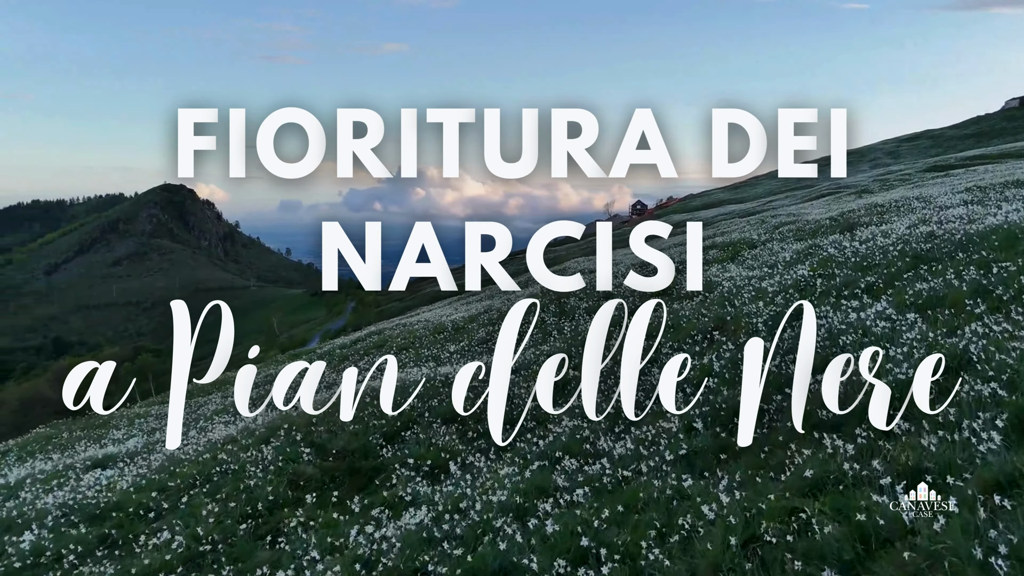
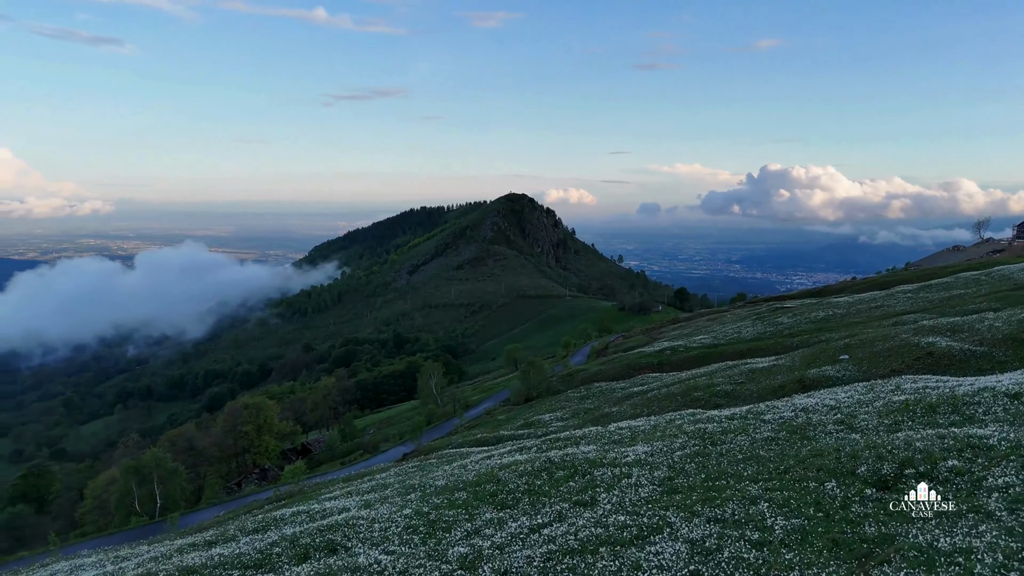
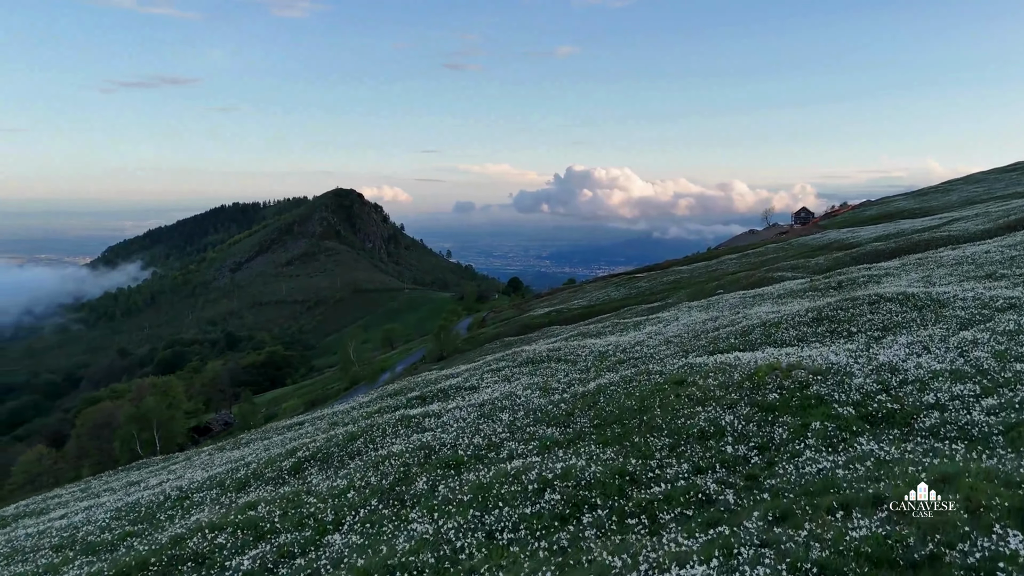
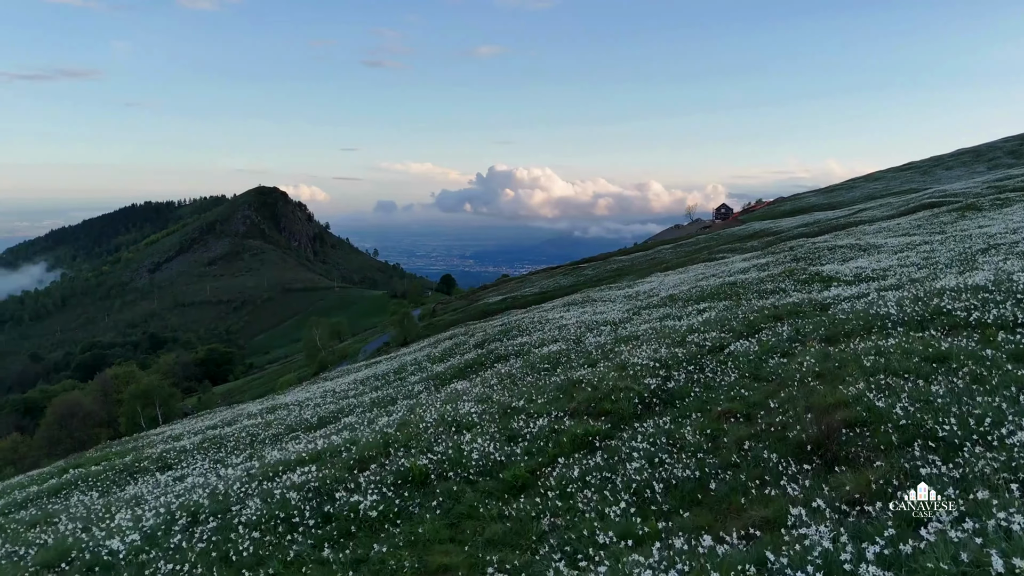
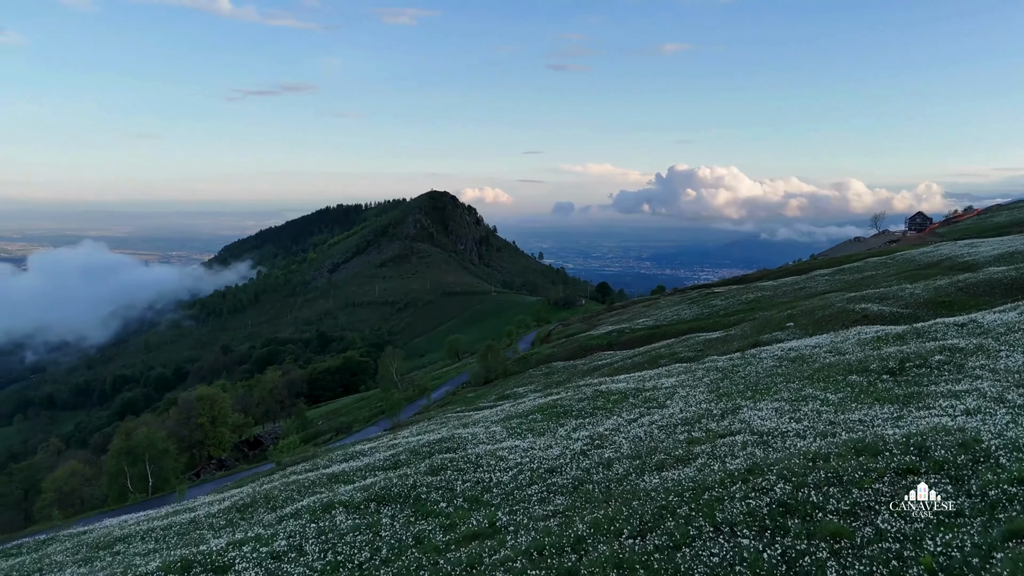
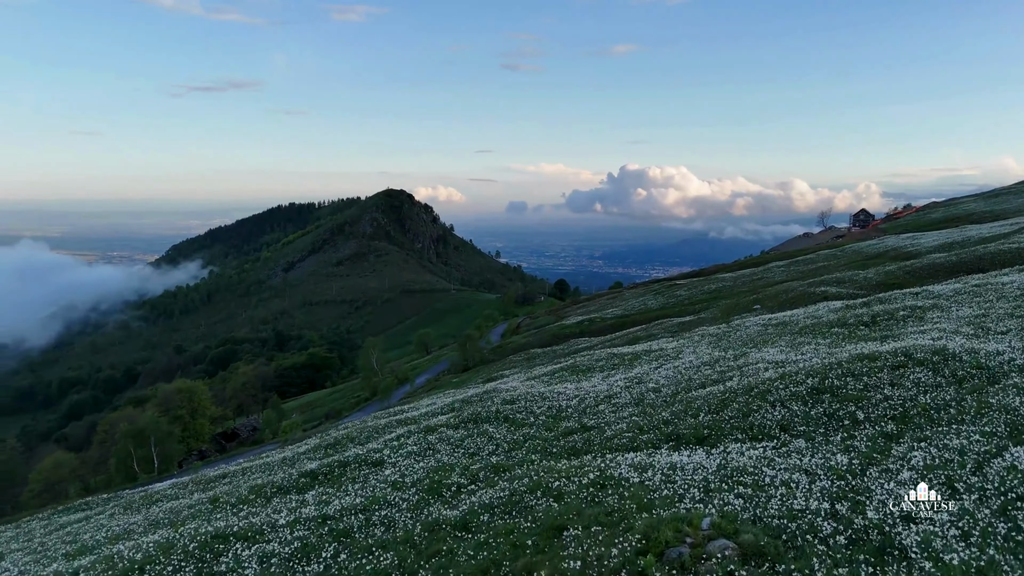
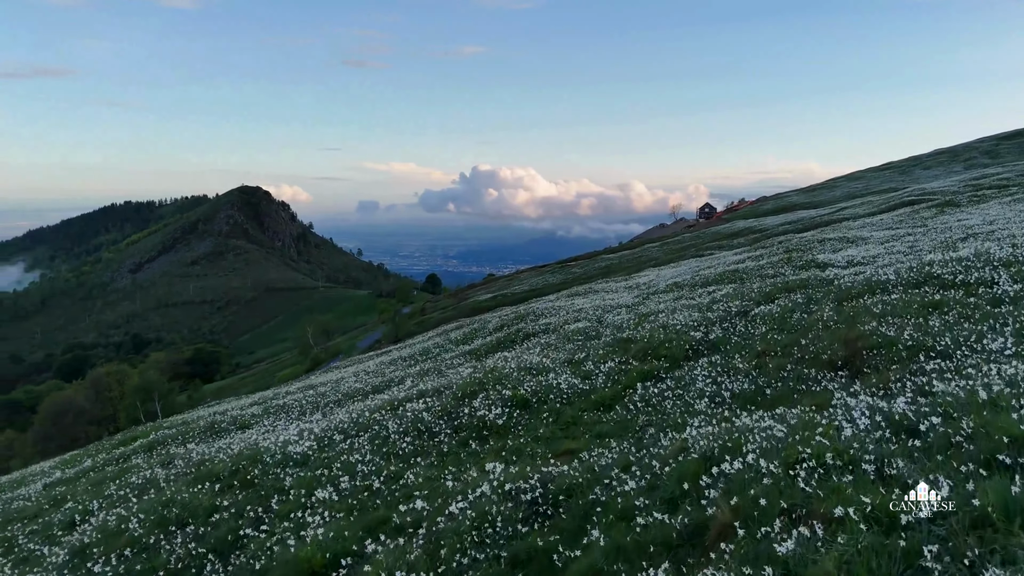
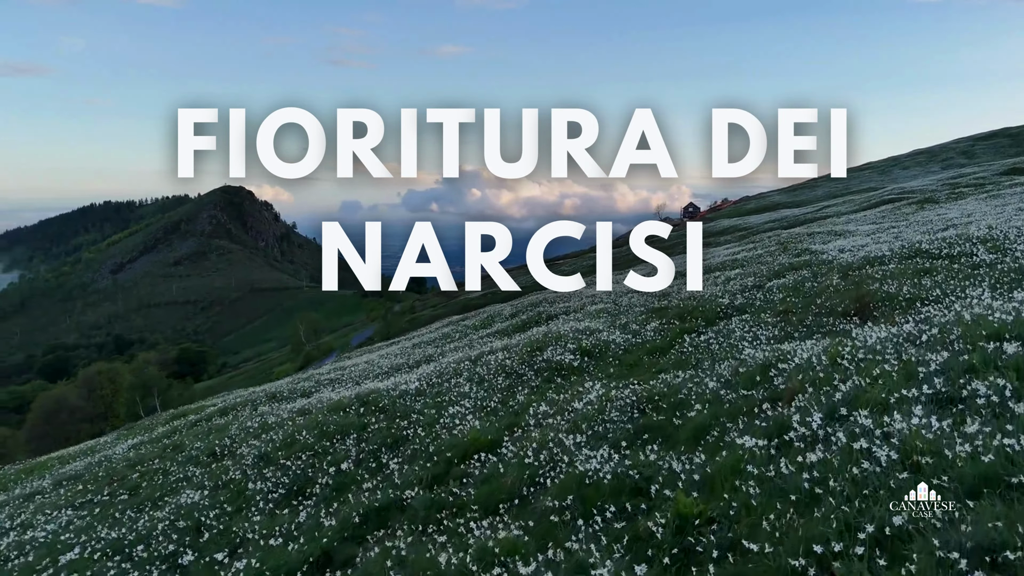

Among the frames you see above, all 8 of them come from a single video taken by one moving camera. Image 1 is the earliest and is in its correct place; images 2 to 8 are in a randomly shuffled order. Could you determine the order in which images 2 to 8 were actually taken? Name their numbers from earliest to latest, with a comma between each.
8, 7, 4, 3, 6, 5, 2
